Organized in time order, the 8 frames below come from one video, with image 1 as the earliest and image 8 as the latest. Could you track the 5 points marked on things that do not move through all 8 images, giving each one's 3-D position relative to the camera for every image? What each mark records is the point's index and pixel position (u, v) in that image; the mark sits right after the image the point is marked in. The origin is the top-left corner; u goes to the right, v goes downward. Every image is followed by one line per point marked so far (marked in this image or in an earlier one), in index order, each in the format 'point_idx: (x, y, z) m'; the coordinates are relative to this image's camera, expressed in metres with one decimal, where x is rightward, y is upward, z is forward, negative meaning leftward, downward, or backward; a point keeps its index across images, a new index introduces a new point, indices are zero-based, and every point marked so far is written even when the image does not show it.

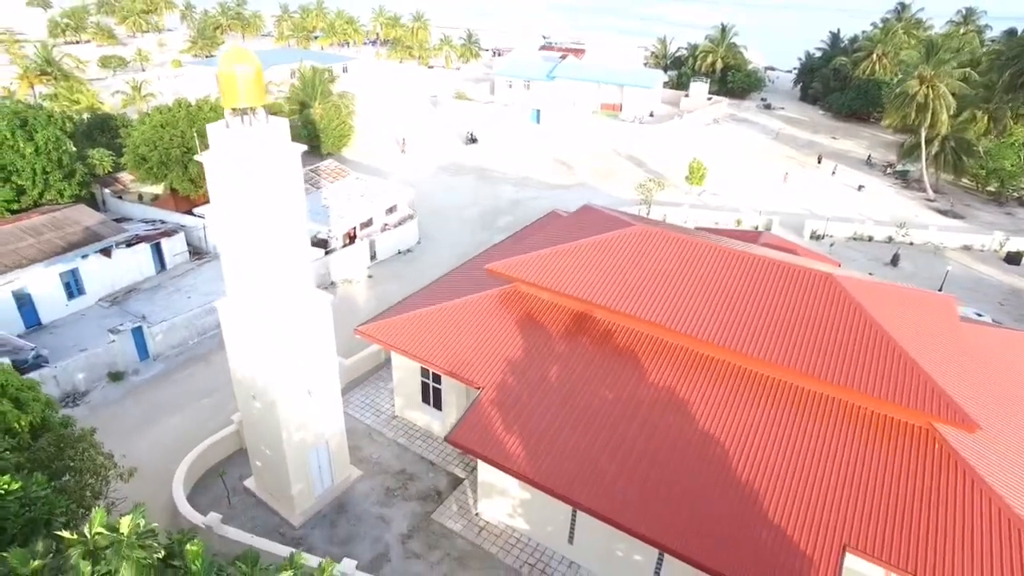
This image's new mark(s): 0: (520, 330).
0: (+0.2, -1.3, +17.1) m
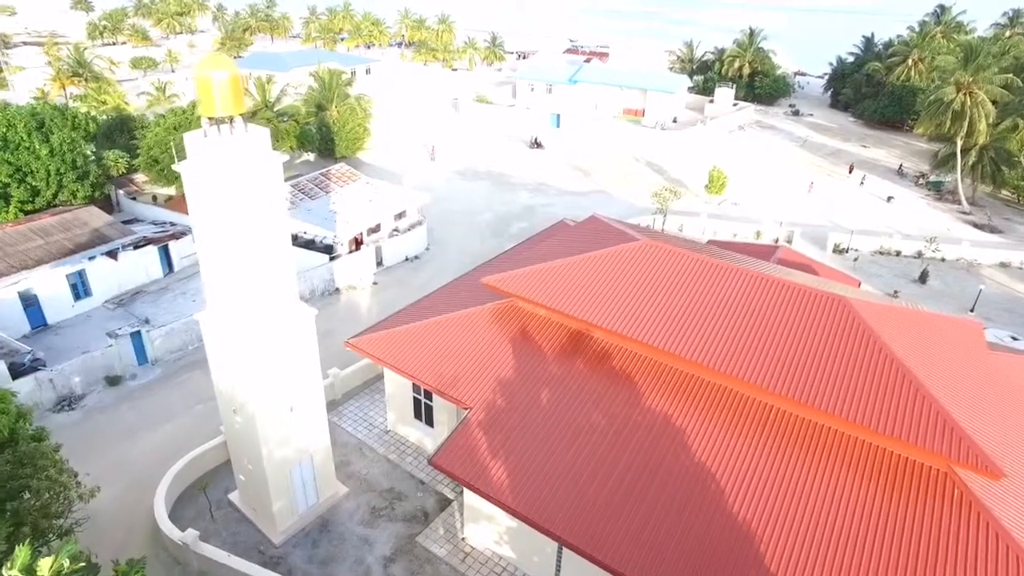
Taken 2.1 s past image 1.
0: (0.0, -1.7, +16.4) m
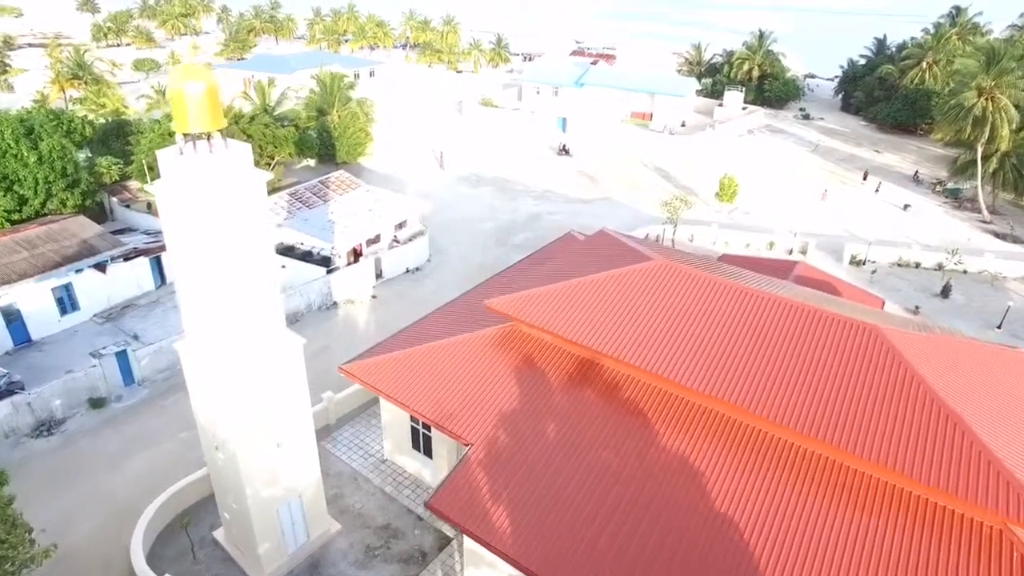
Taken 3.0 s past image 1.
0: (+0.2, -2.4, +15.3) m
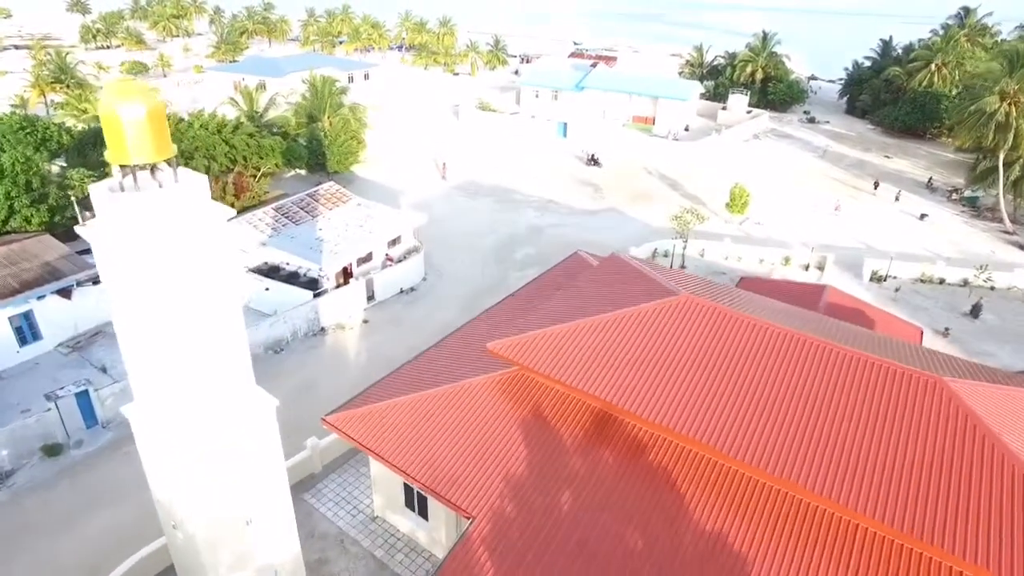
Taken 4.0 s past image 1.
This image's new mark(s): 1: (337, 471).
0: (+0.3, -3.4, +13.3) m
1: (-5.3, -5.5, +17.4) m
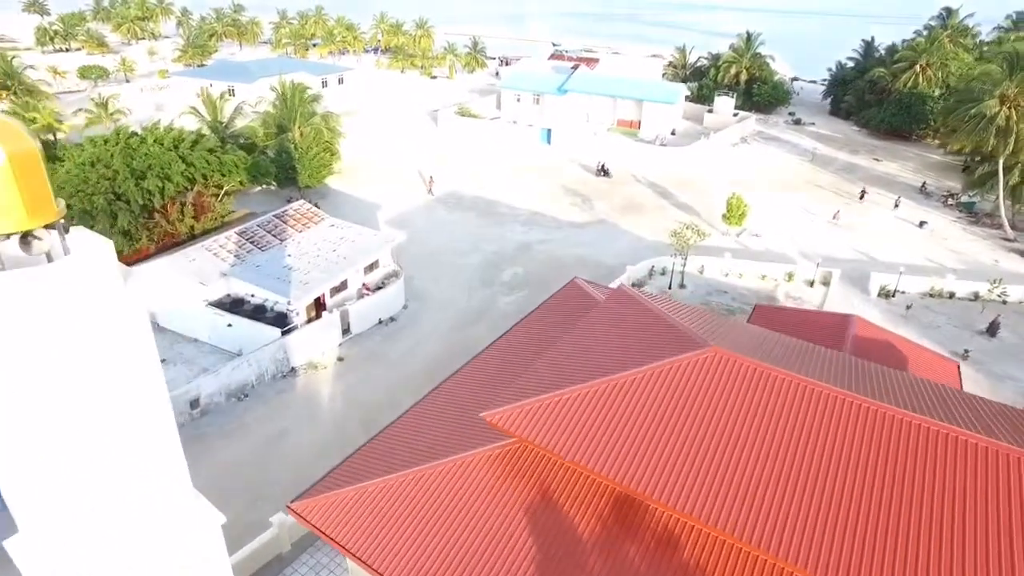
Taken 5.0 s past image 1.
0: (+0.4, -4.5, +11.1) m
1: (-5.3, -6.8, +15.0) m
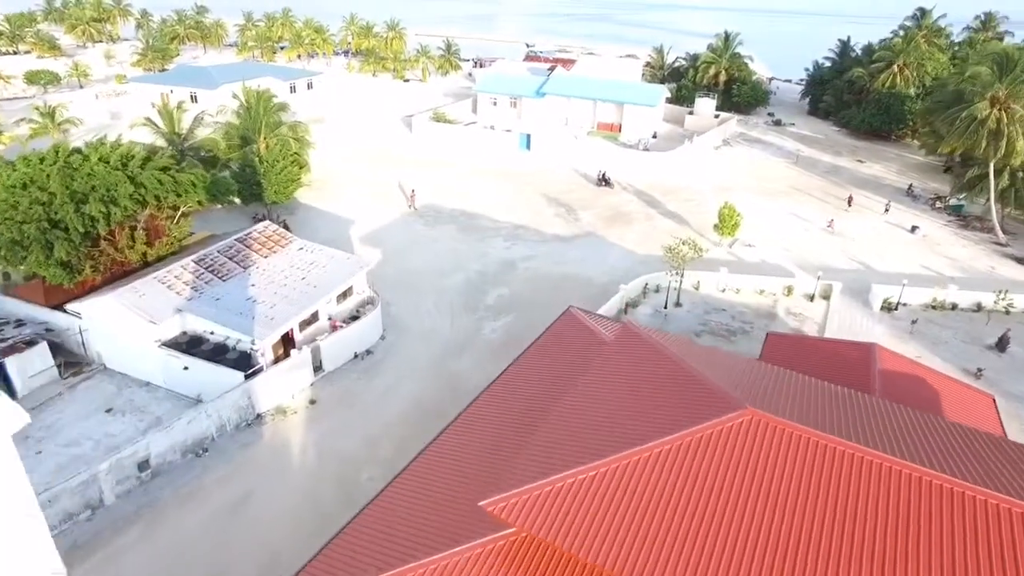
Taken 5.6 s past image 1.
0: (+0.5, -5.6, +9.1) m
1: (-5.3, -8.0, +12.8) m
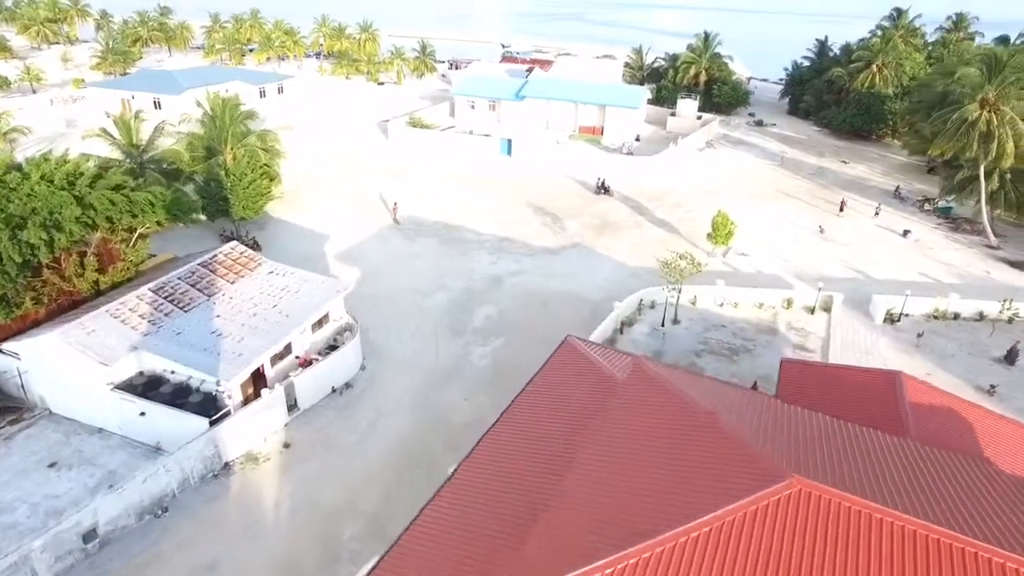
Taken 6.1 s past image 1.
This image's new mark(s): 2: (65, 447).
0: (+0.8, -6.5, +7.5) m
1: (-5.1, -9.0, +11.0) m
2: (-13.9, -5.0, +17.9) m
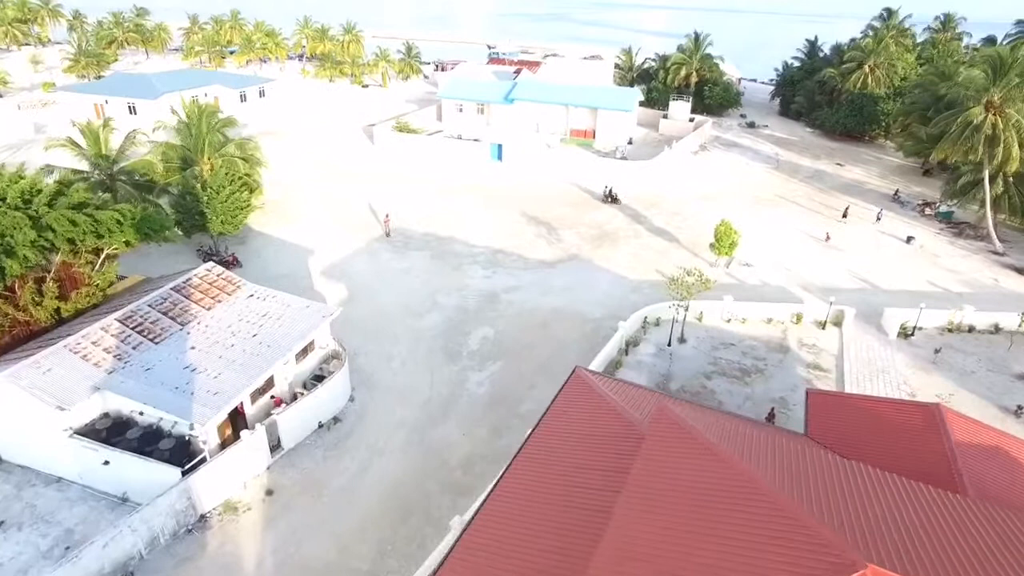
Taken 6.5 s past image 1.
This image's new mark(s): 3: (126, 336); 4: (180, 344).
0: (+1.2, -7.3, +6.0) m
1: (-4.7, -9.9, +9.3) m
2: (-13.7, -6.0, +16.0) m
3: (-12.5, -1.6, +18.5) m
4: (-10.8, -1.8, +18.6) m
